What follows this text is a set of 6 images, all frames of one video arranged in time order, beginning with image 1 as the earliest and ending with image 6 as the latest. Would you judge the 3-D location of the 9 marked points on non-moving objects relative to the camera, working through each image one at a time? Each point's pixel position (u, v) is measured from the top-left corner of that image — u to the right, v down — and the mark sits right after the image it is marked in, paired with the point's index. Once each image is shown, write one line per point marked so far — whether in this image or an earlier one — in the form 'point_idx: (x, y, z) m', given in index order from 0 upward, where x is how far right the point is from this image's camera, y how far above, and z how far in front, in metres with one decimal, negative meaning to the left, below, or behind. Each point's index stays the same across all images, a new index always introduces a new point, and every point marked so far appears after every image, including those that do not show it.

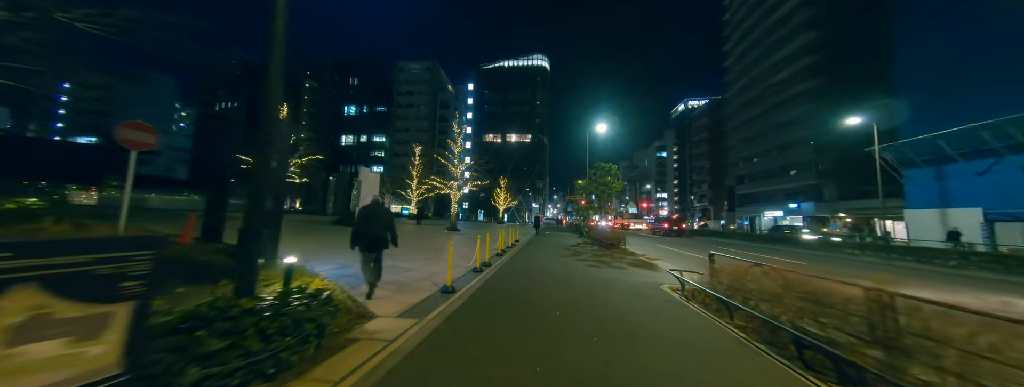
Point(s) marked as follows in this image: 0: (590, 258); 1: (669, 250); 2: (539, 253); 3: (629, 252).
0: (+4.0, -3.4, +12.2) m
1: (+10.5, -3.9, +16.1) m
2: (+1.7, -3.7, +15.0) m
3: (+7.2, -3.7, +14.5) m
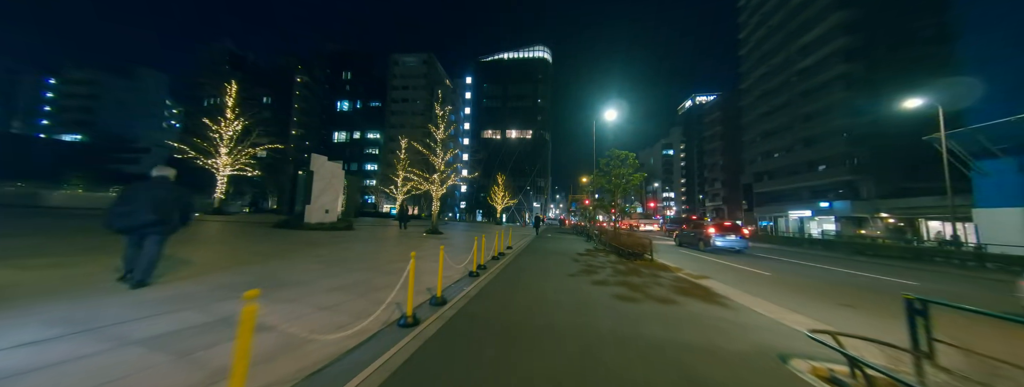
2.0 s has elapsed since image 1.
0: (+3.5, -3.0, +8.2) m
1: (+10.0, -3.5, +12.0) m
2: (+1.2, -3.4, +11.1) m
3: (+6.6, -3.3, +10.5) m
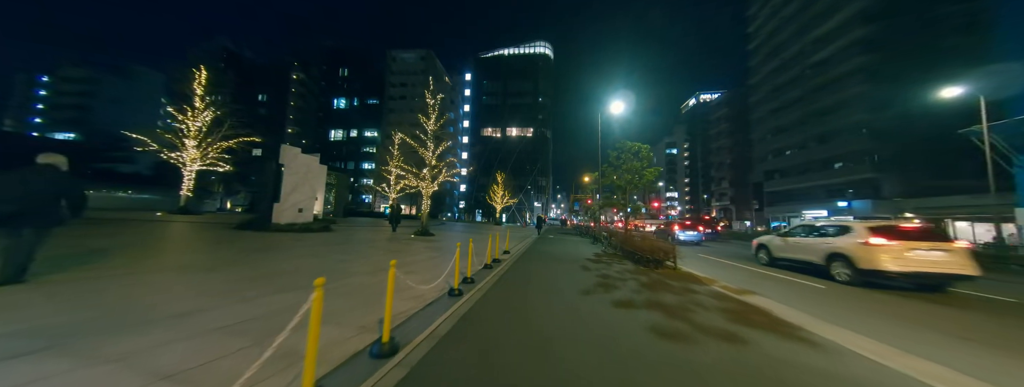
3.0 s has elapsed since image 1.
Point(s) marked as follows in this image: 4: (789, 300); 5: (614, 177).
0: (+3.3, -2.8, +6.3) m
1: (+9.9, -3.4, +10.1) m
2: (+1.1, -3.2, +9.2) m
3: (+6.5, -3.1, +8.6) m
4: (+8.2, -3.1, +7.2) m
5: (+7.5, +1.2, +17.9) m
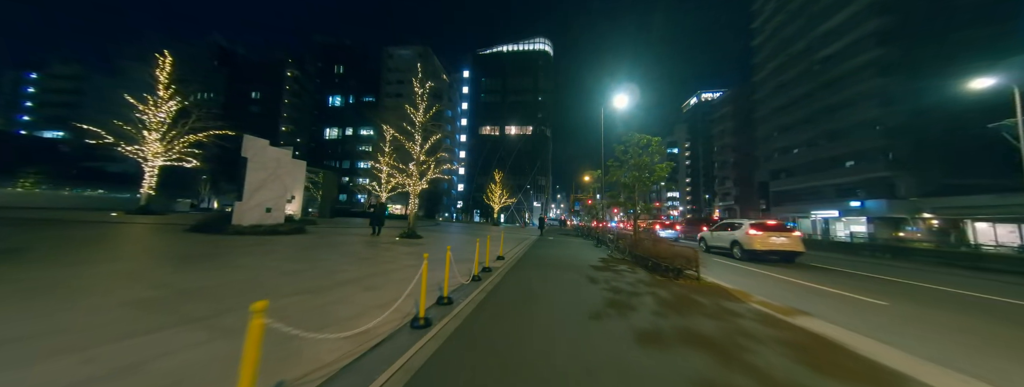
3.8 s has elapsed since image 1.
0: (+3.1, -2.7, +4.8) m
1: (+9.7, -3.2, +8.6) m
2: (+0.8, -3.0, +7.6) m
3: (+6.3, -3.0, +7.0) m
4: (+7.9, -3.0, +5.7) m
5: (+7.3, +1.4, +16.3) m
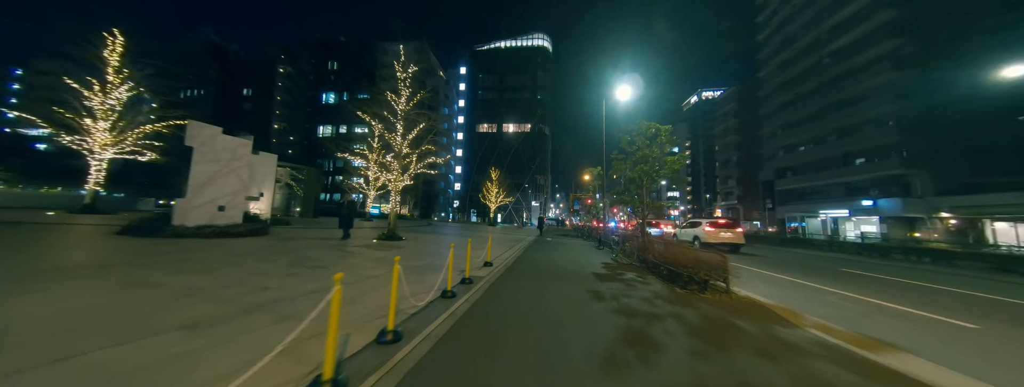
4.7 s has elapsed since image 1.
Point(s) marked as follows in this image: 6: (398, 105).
0: (+2.7, -2.5, +3.2) m
1: (+9.3, -3.1, +7.0) m
2: (+0.4, -2.9, +6.0) m
3: (+5.9, -2.8, +5.4) m
4: (+7.6, -2.8, +4.1) m
5: (+6.8, +1.5, +14.7) m
6: (-7.6, +6.0, +17.0) m
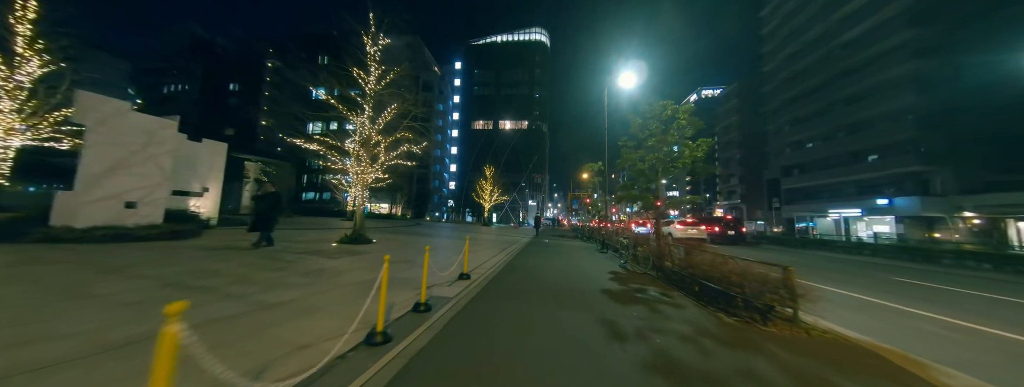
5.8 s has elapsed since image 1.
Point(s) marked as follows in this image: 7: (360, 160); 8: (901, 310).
0: (+2.3, -2.2, +1.1) m
1: (+8.8, -2.8, +4.9) m
2: (0.0, -2.6, +3.9) m
3: (+5.4, -2.6, +3.3) m
4: (+7.1, -2.6, +2.0) m
5: (+6.3, +1.8, +12.7) m
6: (-8.2, +6.2, +14.8) m
7: (-8.5, +1.8, +15.2) m
8: (+9.9, -3.0, +6.4) m
